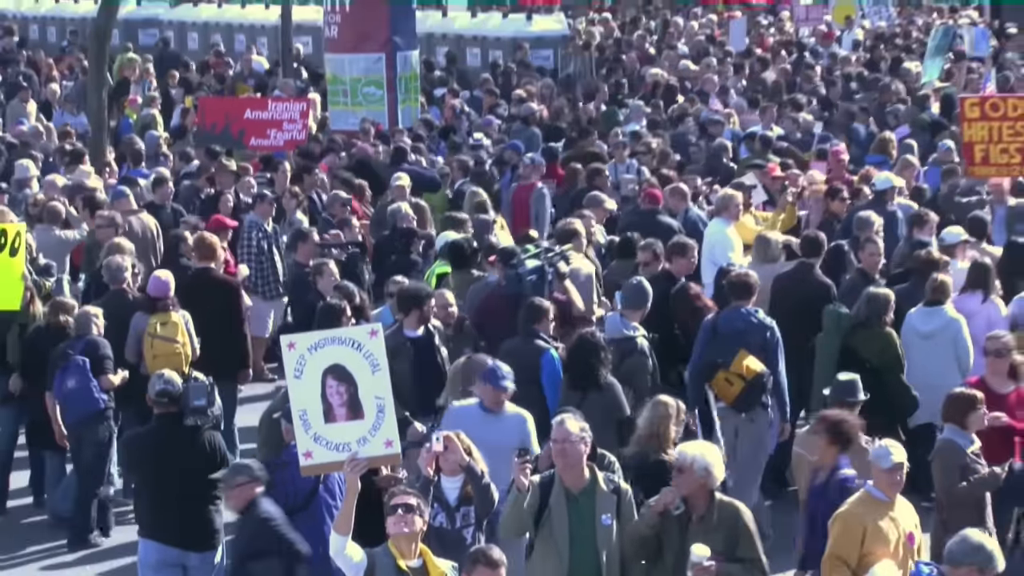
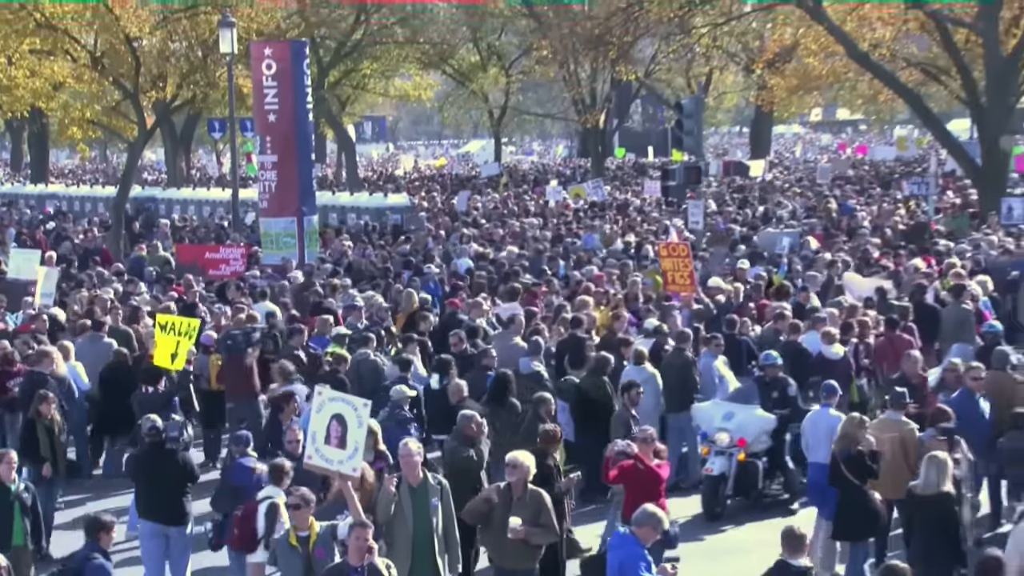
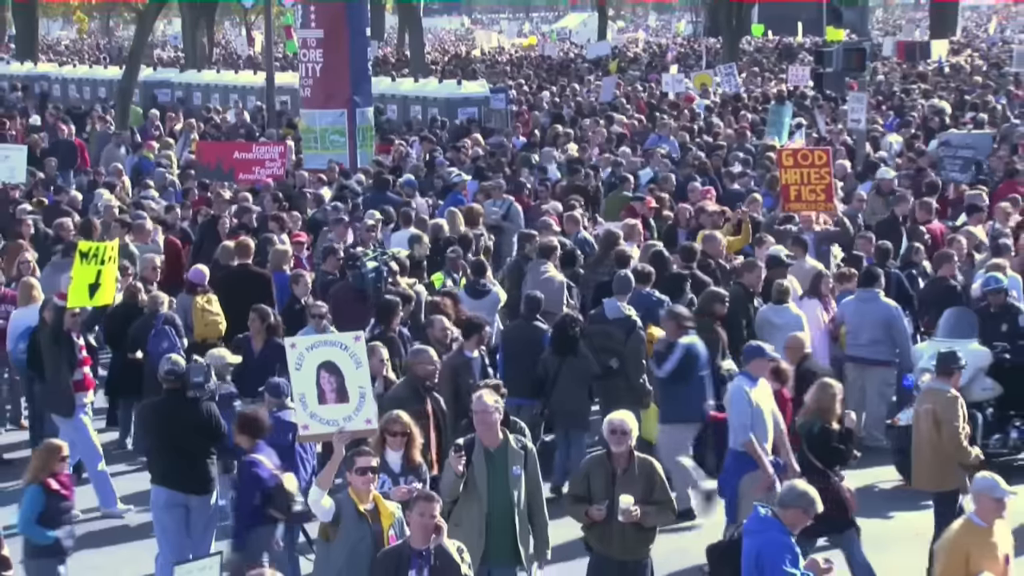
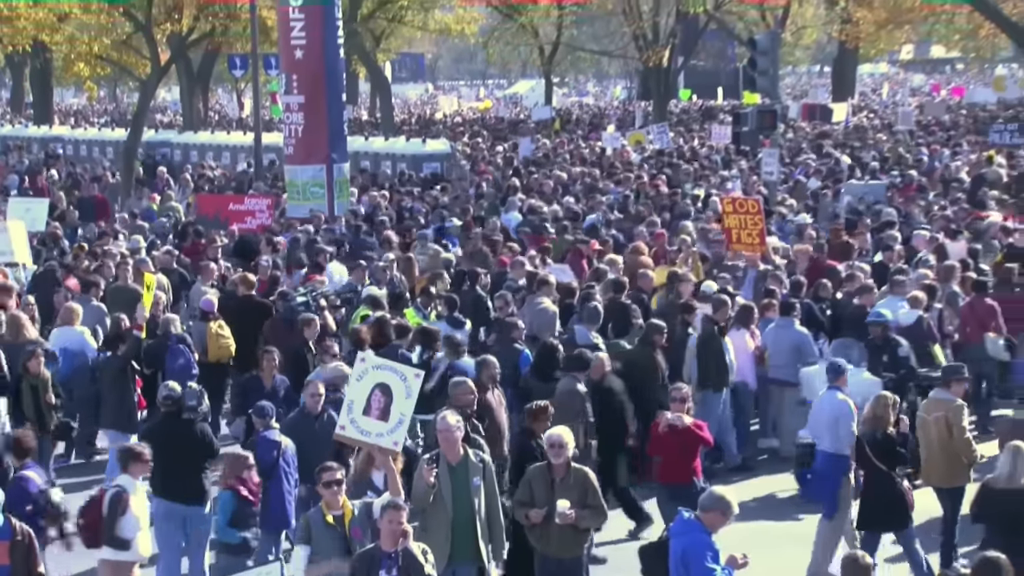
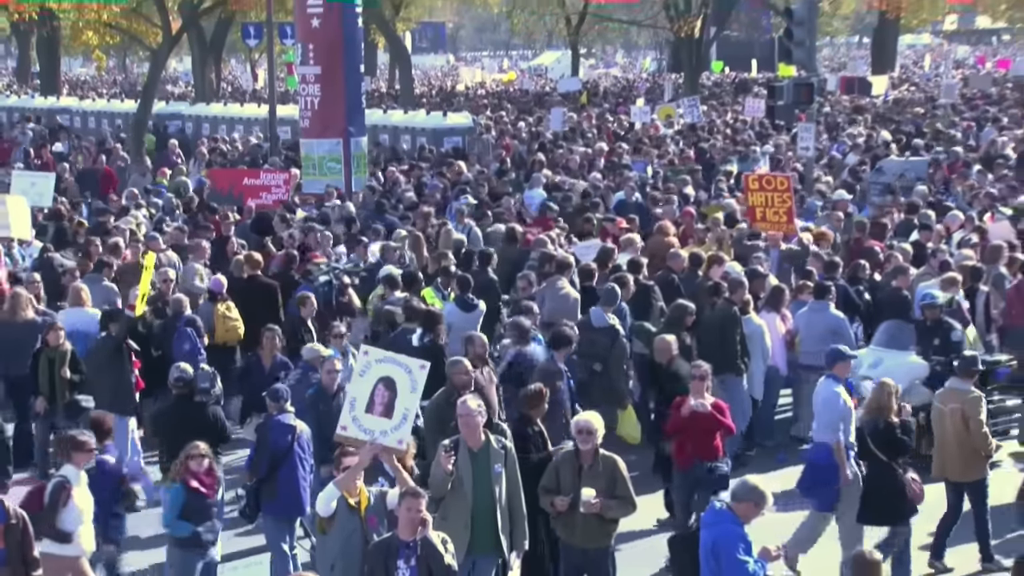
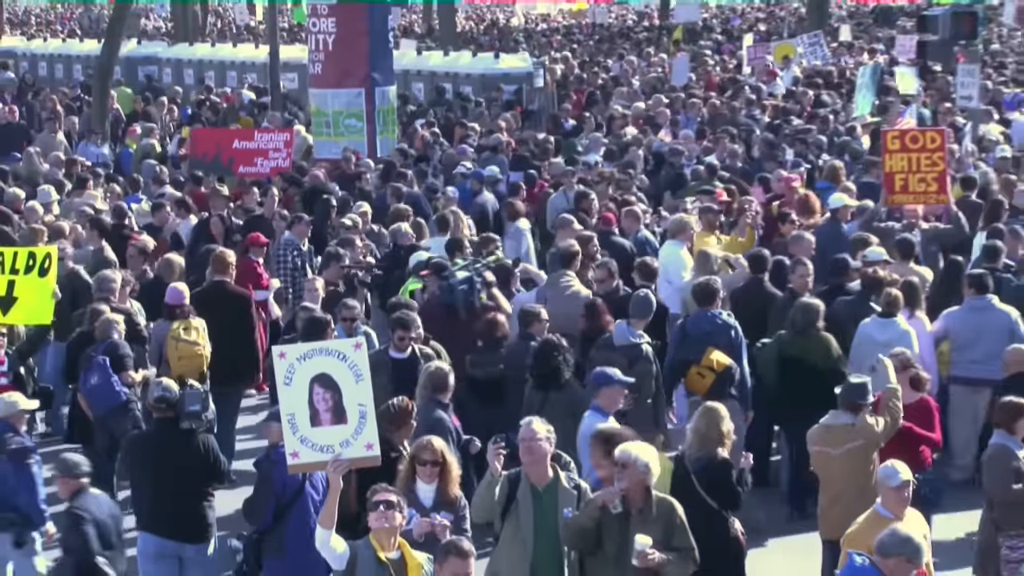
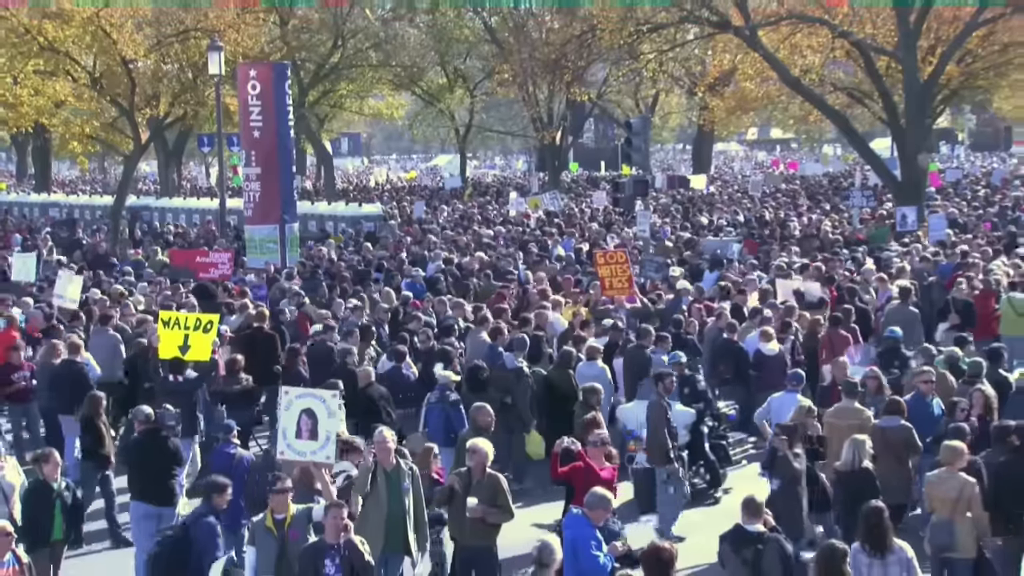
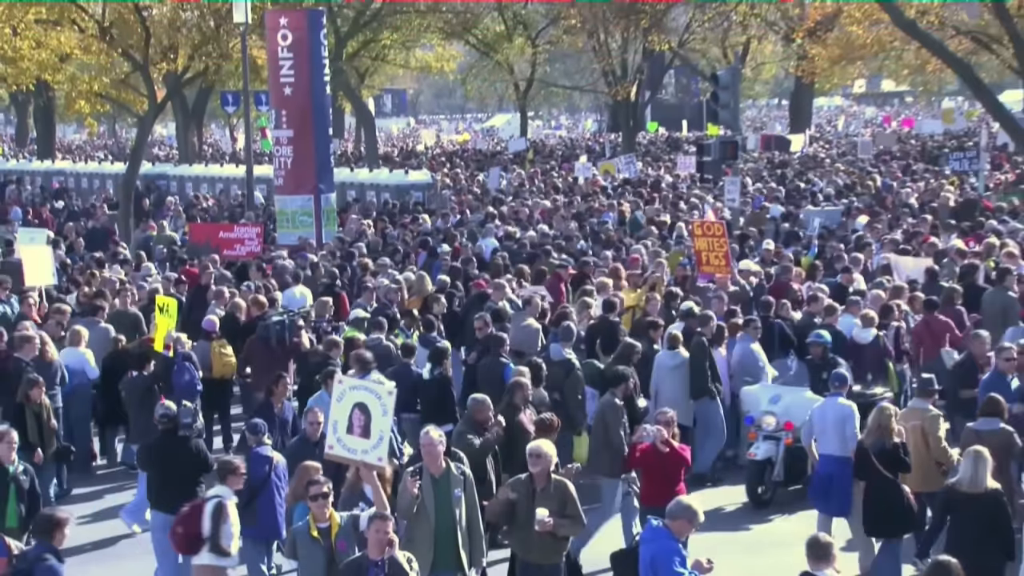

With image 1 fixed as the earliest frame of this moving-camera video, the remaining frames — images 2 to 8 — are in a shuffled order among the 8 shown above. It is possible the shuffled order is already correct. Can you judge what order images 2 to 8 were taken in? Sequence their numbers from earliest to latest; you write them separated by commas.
6, 3, 5, 4, 8, 2, 7
